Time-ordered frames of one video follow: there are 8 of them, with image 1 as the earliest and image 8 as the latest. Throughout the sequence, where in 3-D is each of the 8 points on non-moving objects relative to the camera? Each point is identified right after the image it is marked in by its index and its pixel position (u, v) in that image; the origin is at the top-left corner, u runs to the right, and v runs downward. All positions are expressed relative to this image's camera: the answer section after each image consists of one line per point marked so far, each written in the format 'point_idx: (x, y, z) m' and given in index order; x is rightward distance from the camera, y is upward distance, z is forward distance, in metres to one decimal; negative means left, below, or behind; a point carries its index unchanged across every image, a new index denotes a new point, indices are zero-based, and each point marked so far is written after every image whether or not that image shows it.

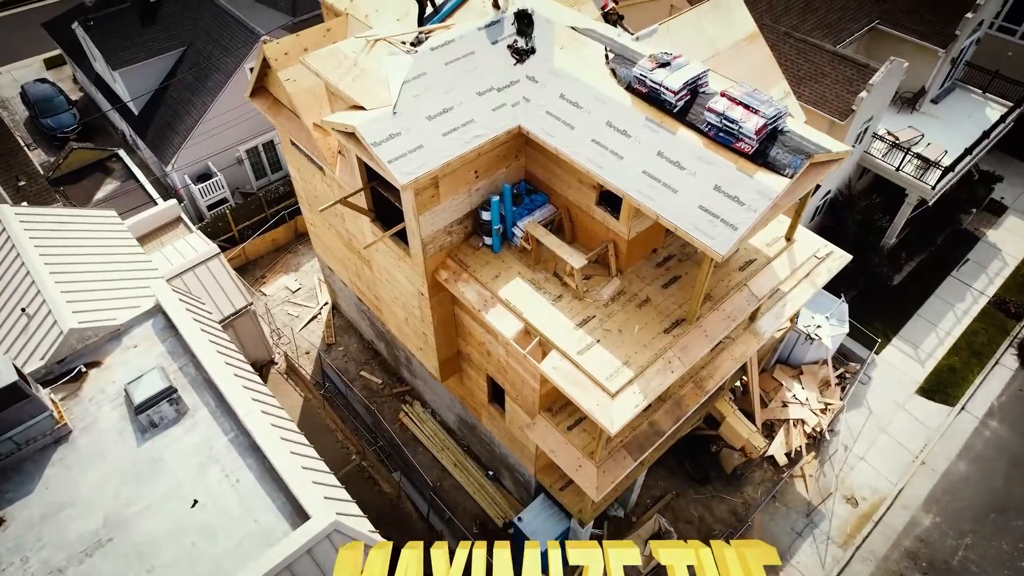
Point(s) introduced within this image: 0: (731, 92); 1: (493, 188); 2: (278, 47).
0: (+4.4, +4.0, +10.2) m
1: (-0.5, +2.4, +12.2) m
2: (-6.2, +6.5, +13.4) m
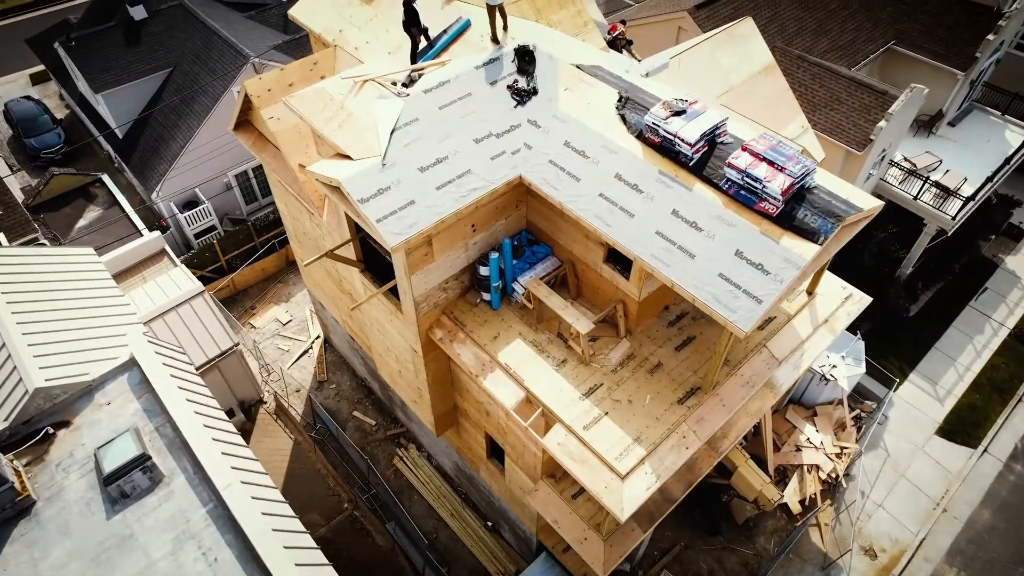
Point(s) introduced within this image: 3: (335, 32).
0: (+4.5, +2.6, +9.3) m
1: (-0.4, +1.0, +11.3) m
2: (-6.2, +5.1, +12.5) m
3: (-4.8, +6.9, +13.6) m
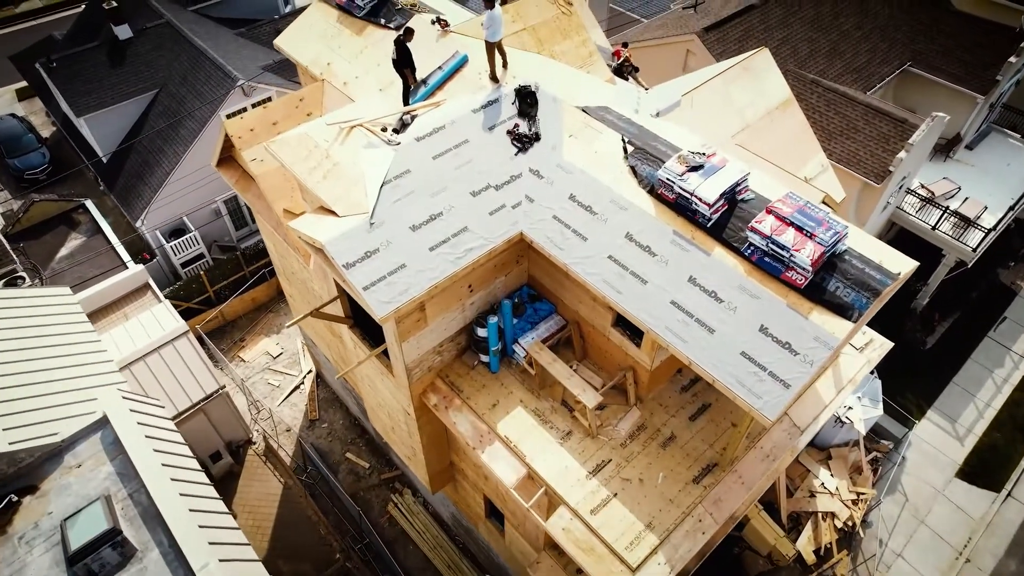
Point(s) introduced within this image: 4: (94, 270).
0: (+4.5, +1.4, +8.4) m
1: (-0.4, -0.2, +10.4) m
2: (-6.2, +3.8, +11.6) m
3: (-4.8, +5.6, +12.7) m
4: (-15.4, +0.7, +18.6) m
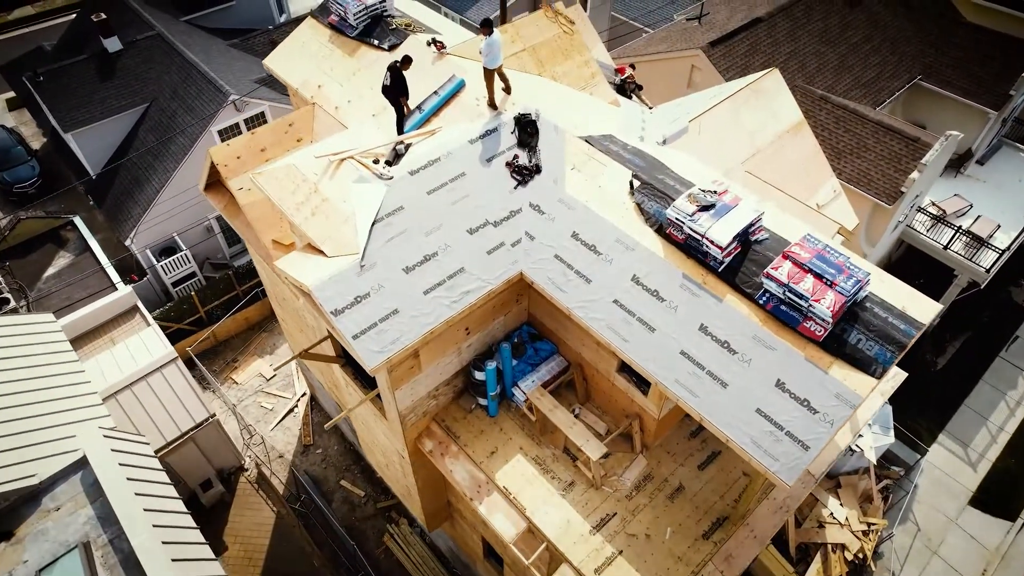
0: (+4.4, +0.6, +7.9) m
1: (-0.5, -1.0, +9.9) m
2: (-6.2, +3.0, +11.1) m
3: (-4.8, +4.9, +12.2) m
4: (-15.4, 0.0, +18.1) m
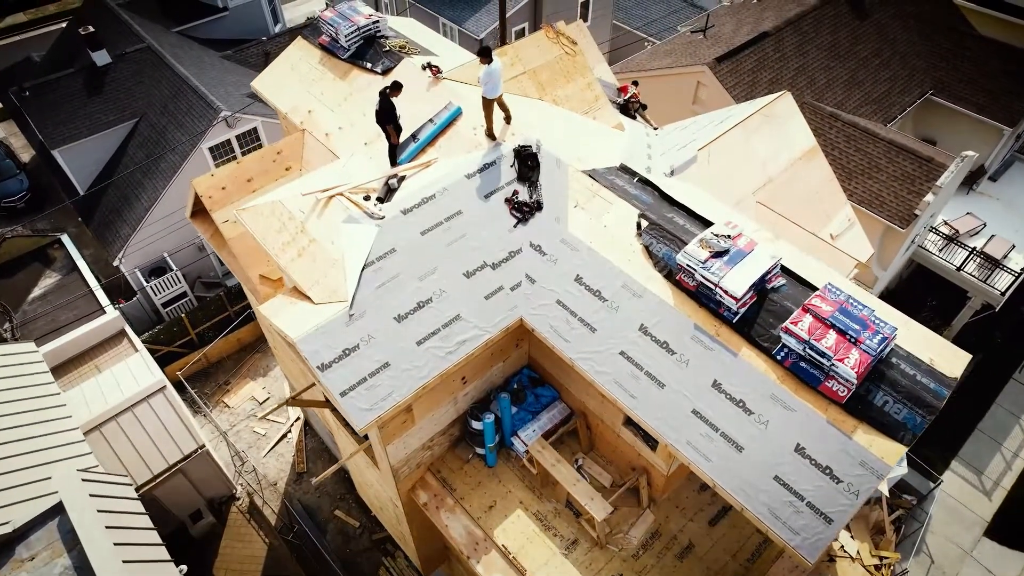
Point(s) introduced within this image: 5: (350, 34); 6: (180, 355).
0: (+4.4, -0.2, +7.3) m
1: (-0.5, -1.8, +9.4) m
2: (-6.3, +2.2, +10.5) m
3: (-4.8, +4.0, +11.6) m
4: (-15.4, -0.8, +17.5) m
5: (-3.8, +5.9, +11.7) m
6: (-12.5, -2.5, +19.0) m
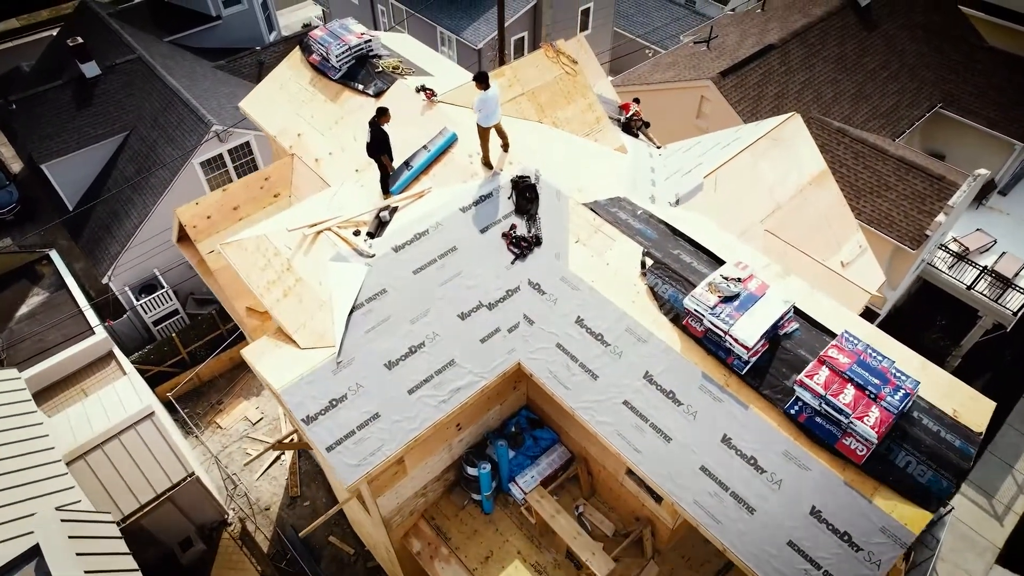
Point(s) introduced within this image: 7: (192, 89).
0: (+4.4, -0.9, +6.9) m
1: (-0.5, -2.5, +8.9) m
2: (-6.3, +1.6, +10.0) m
3: (-4.9, +3.4, +11.2) m
4: (-15.4, -1.5, +17.0) m
5: (-3.8, +5.2, +11.2) m
6: (-12.6, -3.1, +18.5) m
7: (-12.4, +7.7, +19.5) m
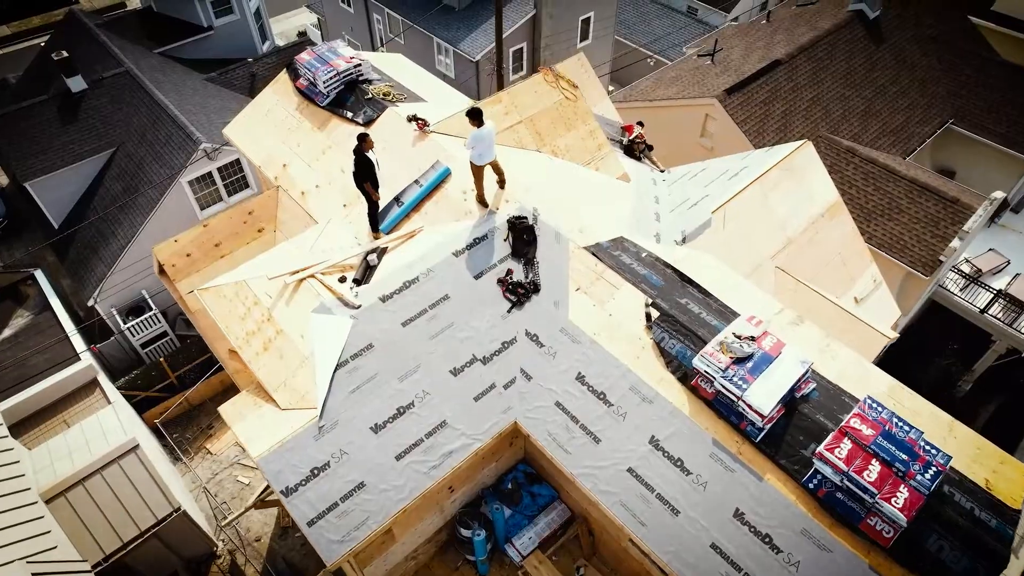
0: (+4.3, -1.7, +6.3) m
1: (-0.6, -3.3, +8.4) m
2: (-6.4, +0.8, +9.5) m
3: (-4.9, +2.6, +10.6) m
4: (-15.5, -2.3, +16.5) m
5: (-3.9, +4.4, +10.7) m
6: (-12.6, -3.9, +18.0) m
7: (-12.4, +6.9, +18.9) m
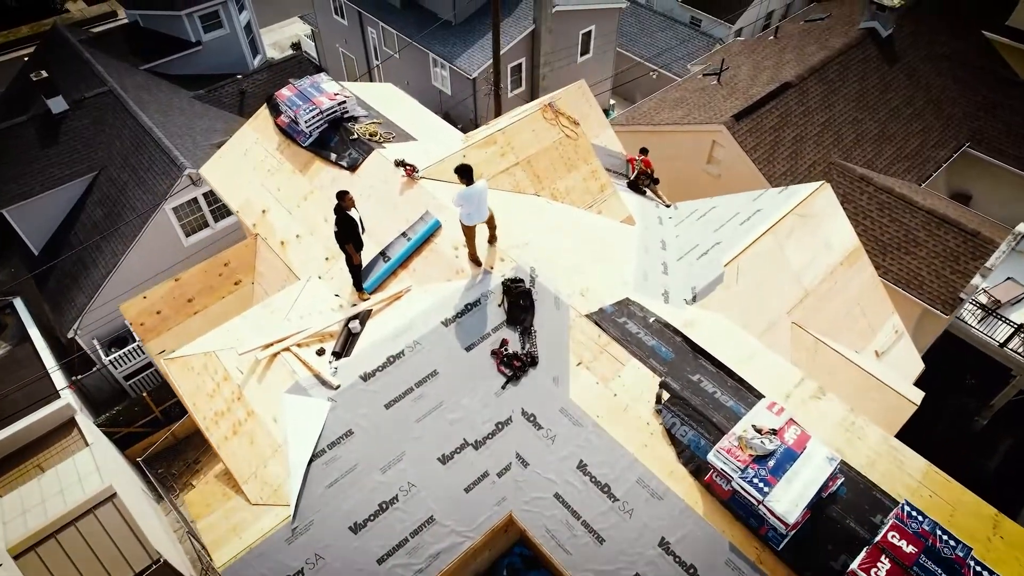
0: (+4.3, -2.8, +5.6) m
1: (-0.6, -4.4, +7.7) m
2: (-6.4, -0.3, +8.8) m
3: (-5.0, +1.5, +9.9) m
4: (-15.6, -3.4, +15.8) m
5: (-4.0, +3.3, +10.0) m
6: (-12.7, -5.0, +17.3) m
7: (-12.5, +5.9, +18.2) m
